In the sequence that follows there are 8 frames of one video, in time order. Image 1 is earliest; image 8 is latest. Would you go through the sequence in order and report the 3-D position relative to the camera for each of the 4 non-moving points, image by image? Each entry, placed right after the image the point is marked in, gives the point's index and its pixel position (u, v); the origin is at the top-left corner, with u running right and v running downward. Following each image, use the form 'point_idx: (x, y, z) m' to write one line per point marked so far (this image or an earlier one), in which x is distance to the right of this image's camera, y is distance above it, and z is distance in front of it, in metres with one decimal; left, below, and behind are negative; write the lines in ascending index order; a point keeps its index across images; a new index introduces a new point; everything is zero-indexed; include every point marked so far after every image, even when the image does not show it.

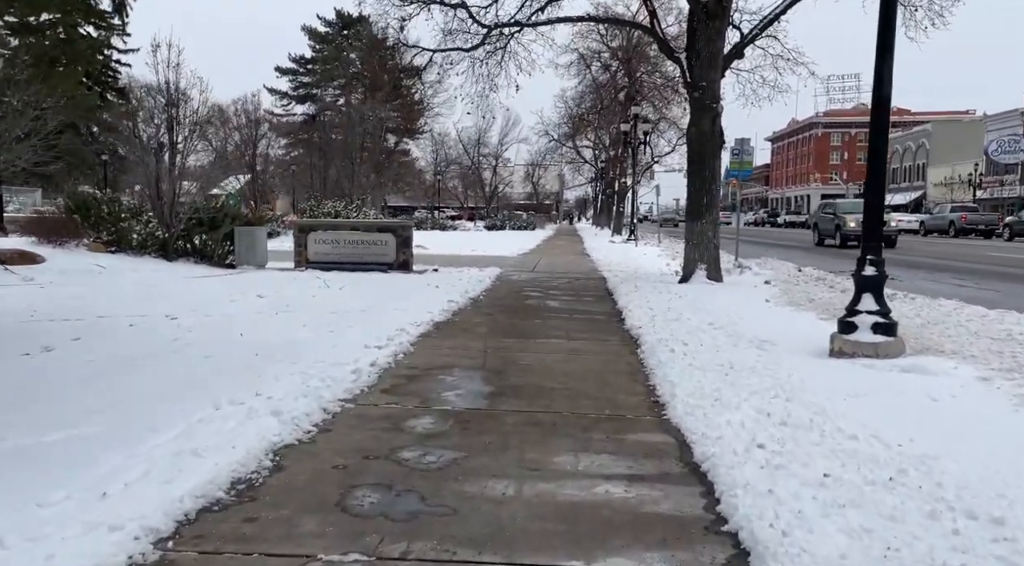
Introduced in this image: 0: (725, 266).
0: (+4.4, +0.3, +16.4) m
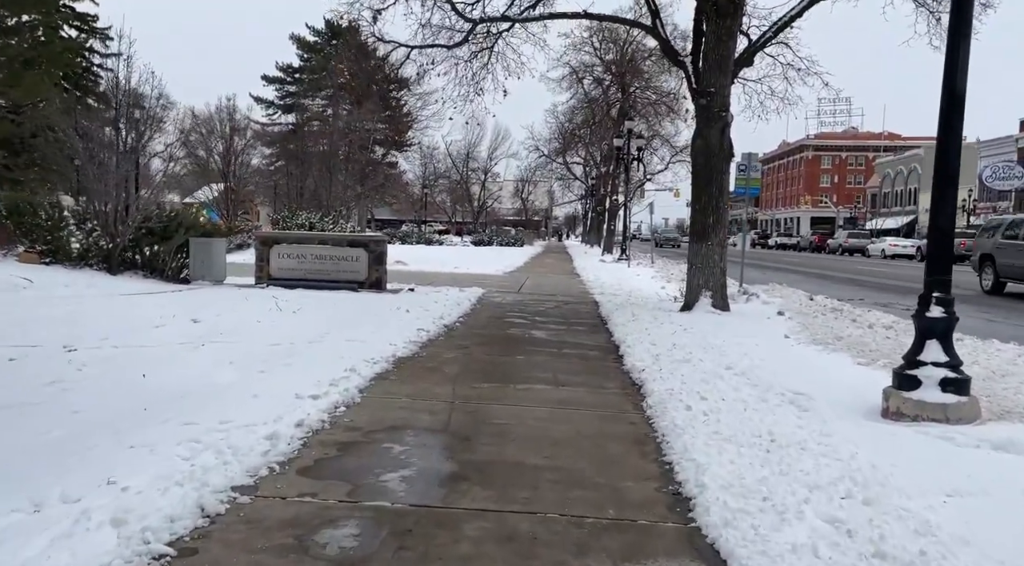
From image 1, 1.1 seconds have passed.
0: (+4.1, -0.2, +14.9) m
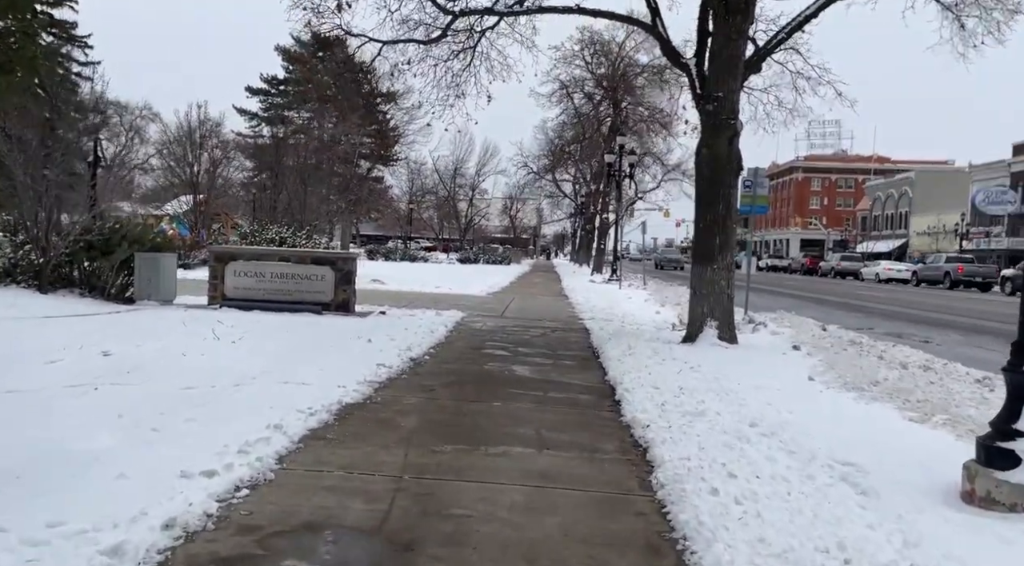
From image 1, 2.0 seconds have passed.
0: (+3.8, -0.6, +13.5) m
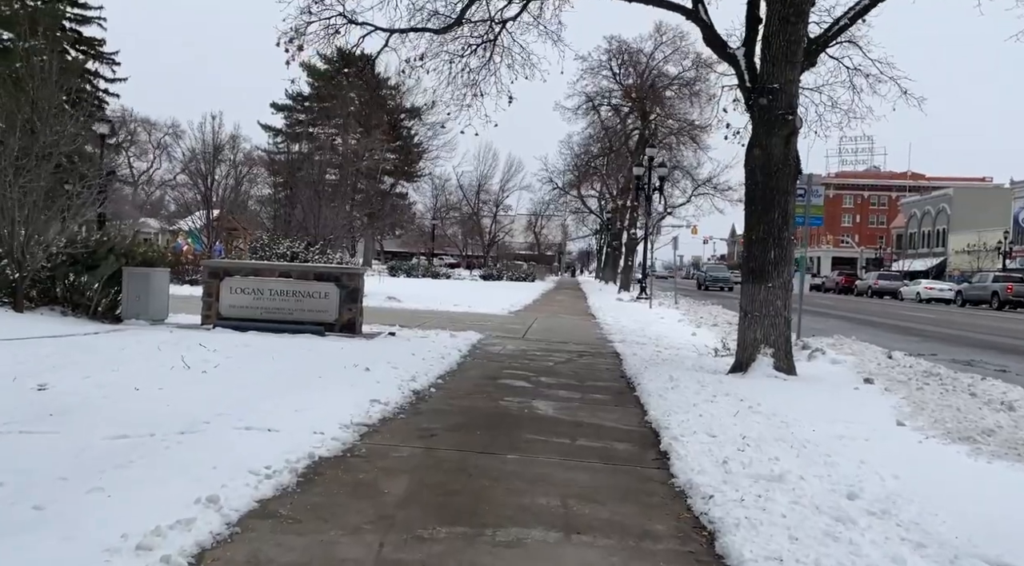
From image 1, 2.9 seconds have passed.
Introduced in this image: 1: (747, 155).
0: (+4.1, -0.9, +11.9) m
1: (+3.0, +1.6, +10.1) m
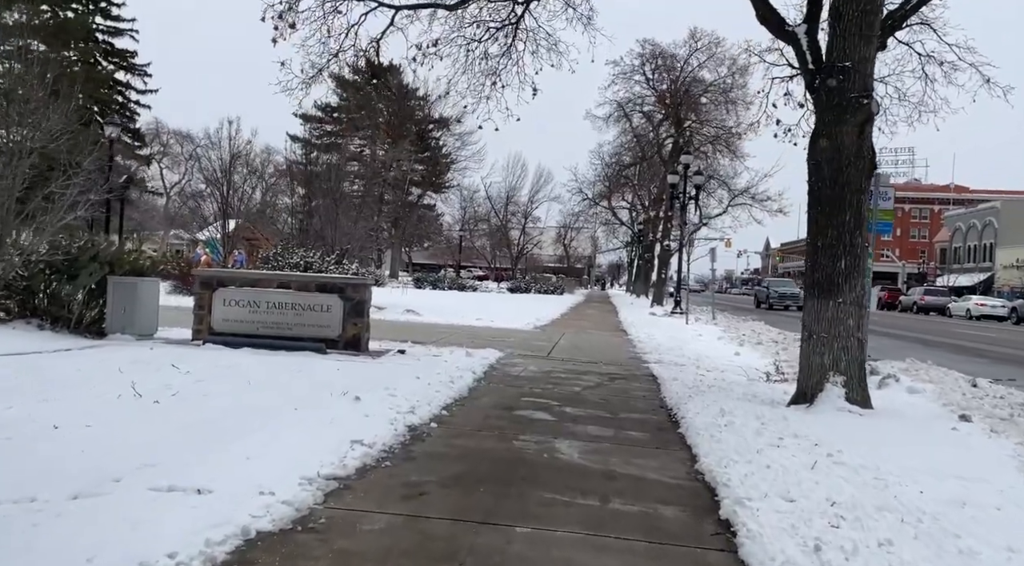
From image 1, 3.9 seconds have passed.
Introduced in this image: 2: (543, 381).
0: (+4.4, -1.1, +10.3) m
1: (+3.2, +1.4, +8.6) m
2: (+0.4, -1.3, +10.5) m
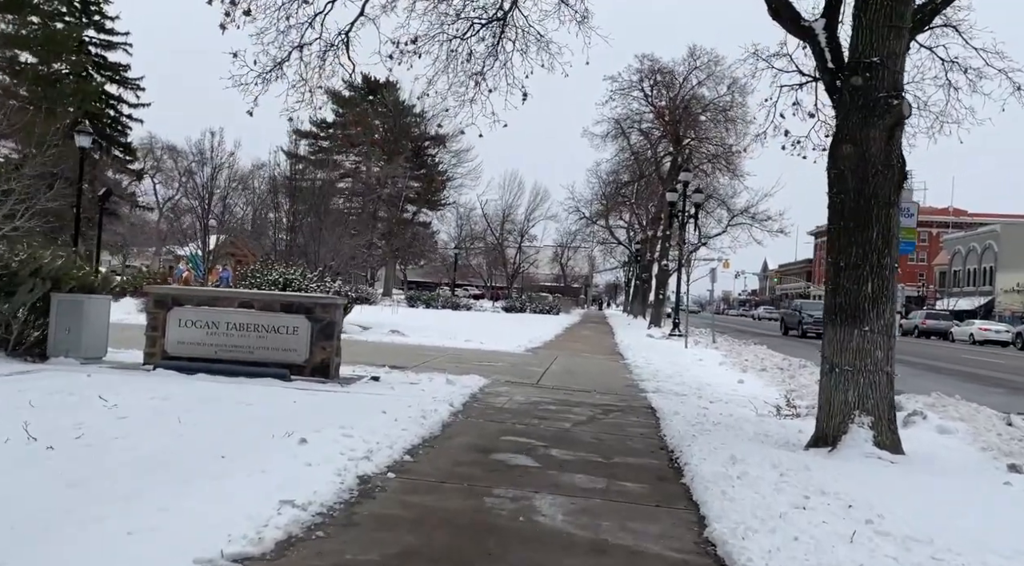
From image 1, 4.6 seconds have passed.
0: (+4.2, -1.4, +9.2) m
1: (+3.0, +1.2, +7.6) m
2: (+0.2, -1.5, +9.4) m
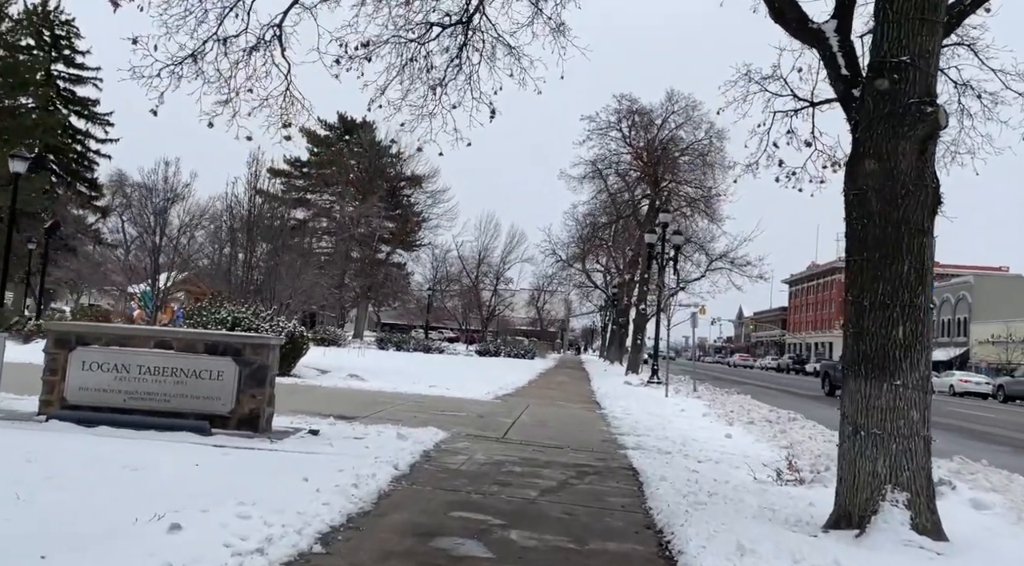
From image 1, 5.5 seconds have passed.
0: (+3.7, -1.9, +7.8) m
1: (+2.7, +0.9, +6.3) m
2: (-0.2, -1.9, +7.9) m
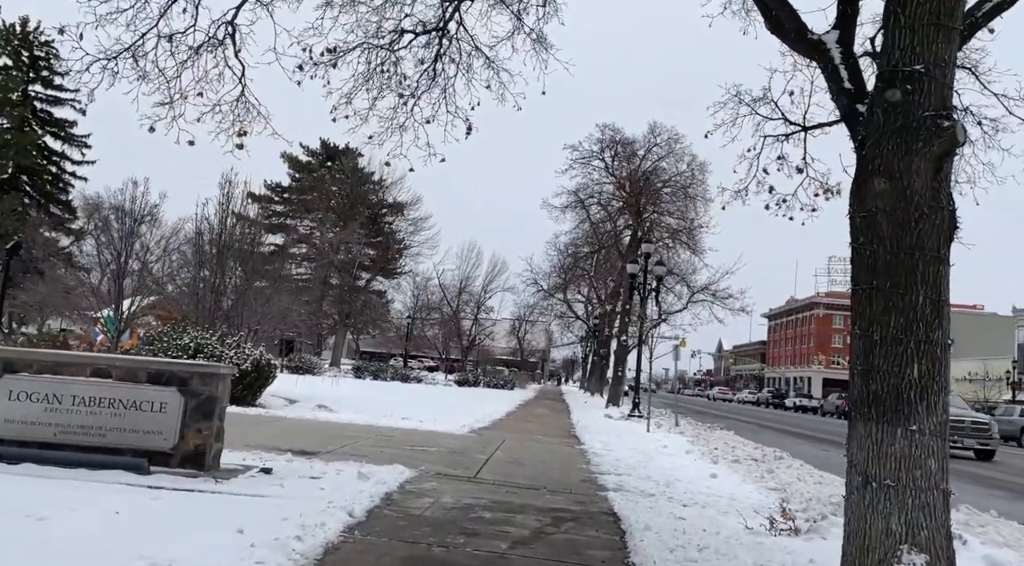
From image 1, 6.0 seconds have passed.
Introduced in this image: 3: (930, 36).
0: (+3.5, -2.2, +7.1) m
1: (+2.5, +0.6, +5.7) m
2: (-0.5, -2.2, +7.1) m
3: (+2.8, +1.7, +5.5) m
